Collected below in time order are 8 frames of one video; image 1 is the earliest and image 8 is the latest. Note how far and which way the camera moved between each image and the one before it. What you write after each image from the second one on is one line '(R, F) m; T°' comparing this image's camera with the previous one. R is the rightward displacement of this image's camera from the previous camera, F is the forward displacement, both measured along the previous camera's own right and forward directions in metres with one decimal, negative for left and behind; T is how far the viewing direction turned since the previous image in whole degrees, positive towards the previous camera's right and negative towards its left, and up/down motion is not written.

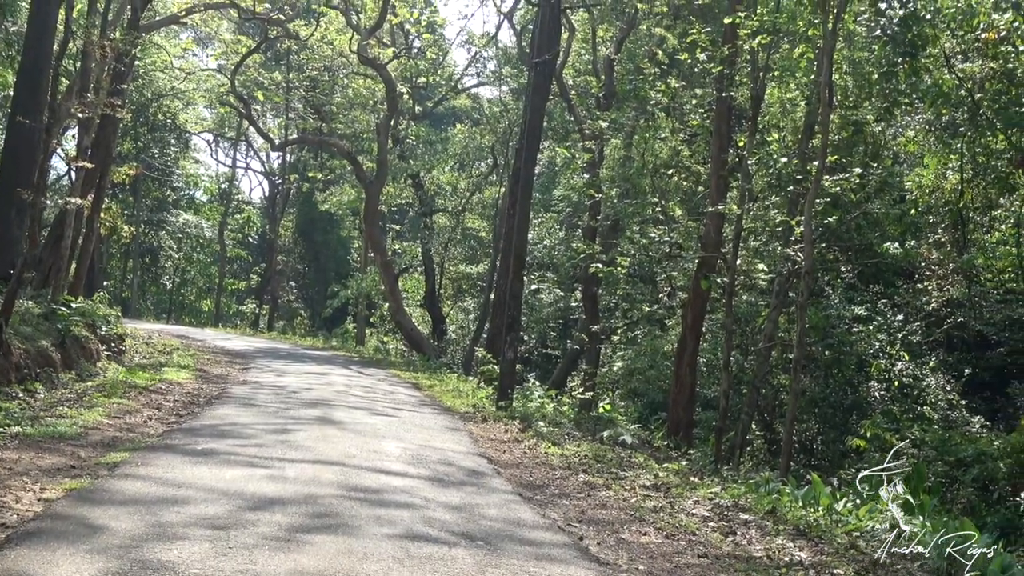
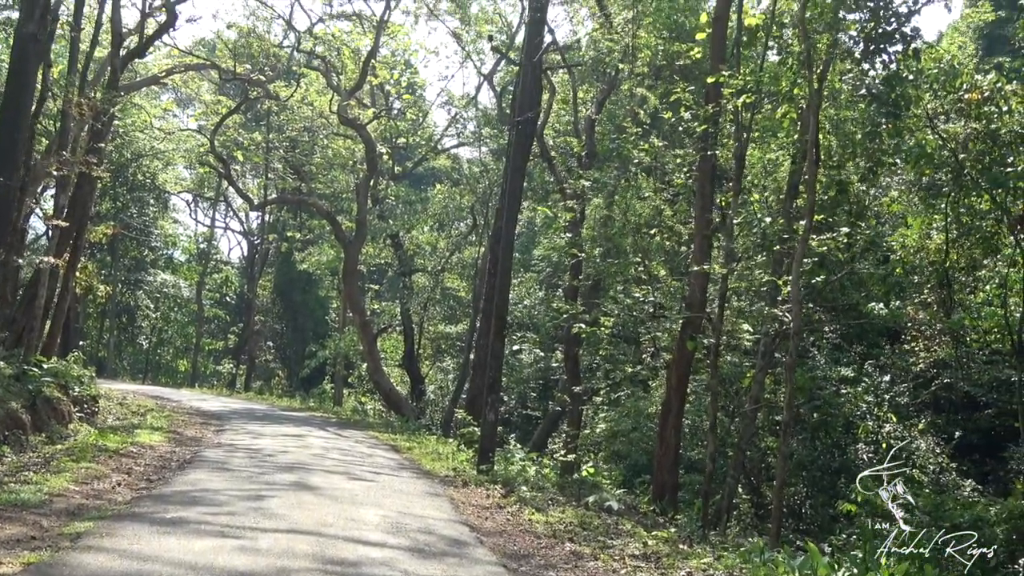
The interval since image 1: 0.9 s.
(0.0, +0.3) m; +1°
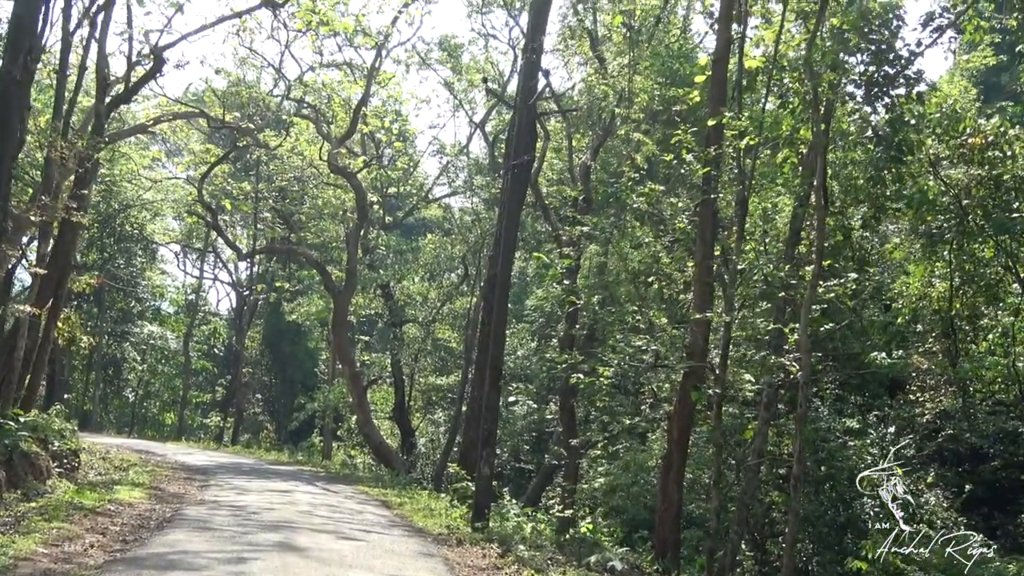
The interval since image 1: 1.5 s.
(-0.1, +0.6) m; 0°
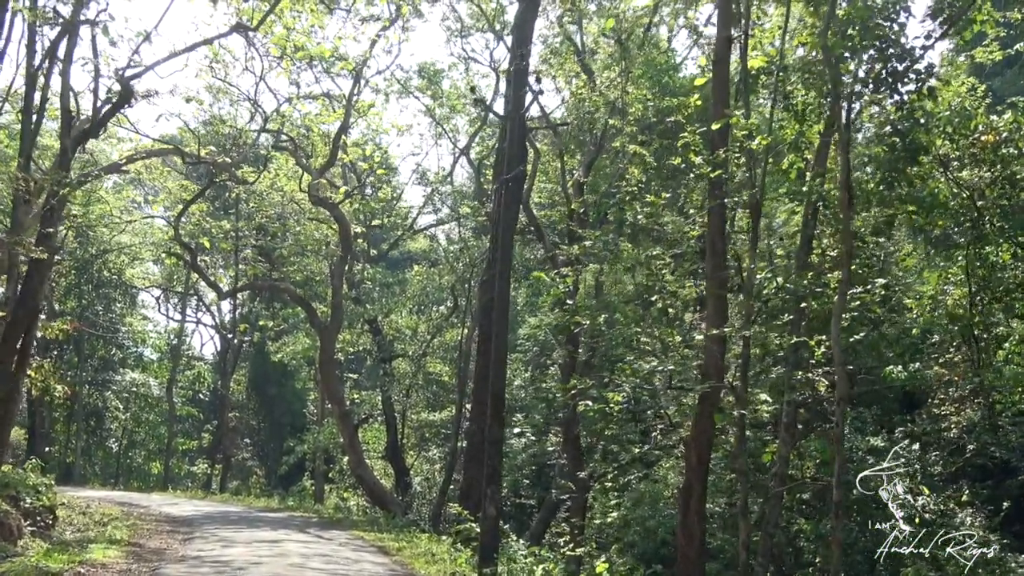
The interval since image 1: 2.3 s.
(-0.2, +1.2) m; +1°
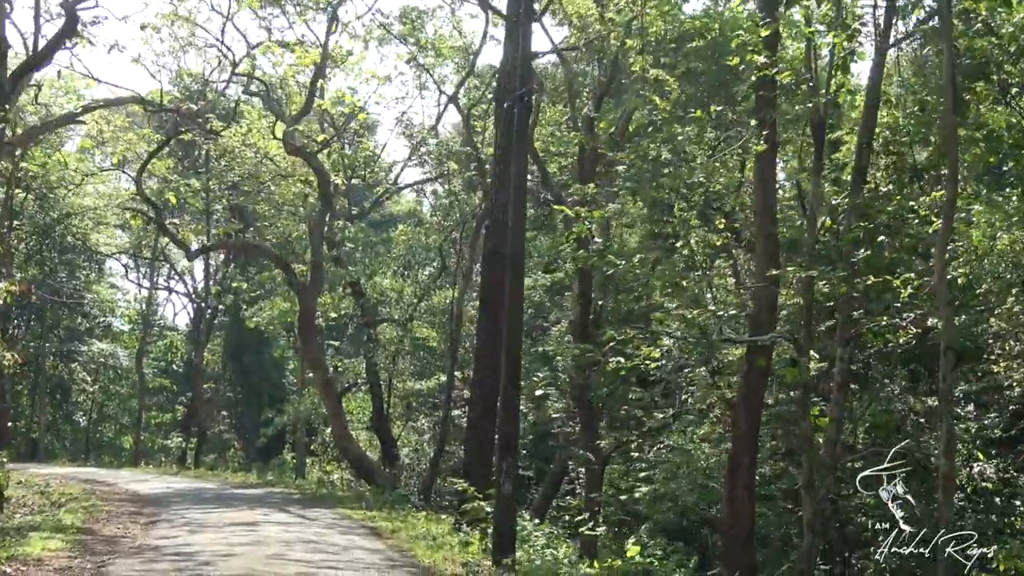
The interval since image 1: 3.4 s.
(-0.4, +2.4) m; +1°
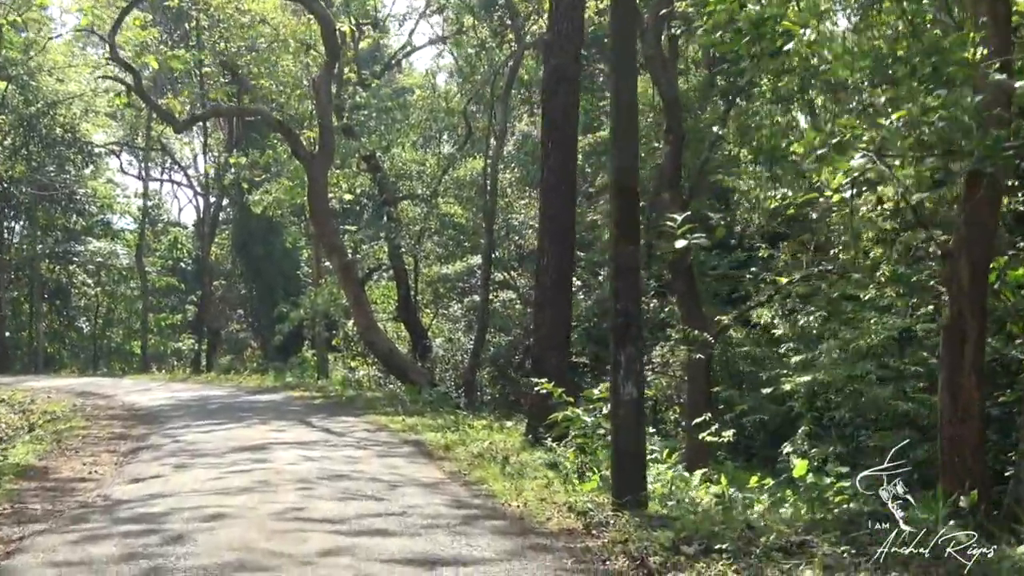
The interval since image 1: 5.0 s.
(-0.7, +4.1) m; -1°
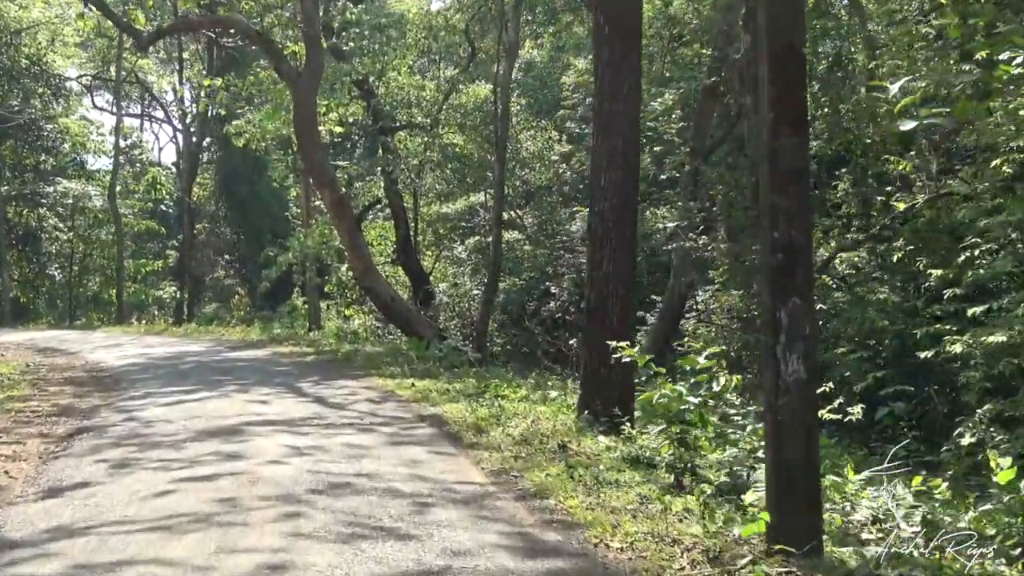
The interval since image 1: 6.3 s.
(-0.5, +2.9) m; 0°
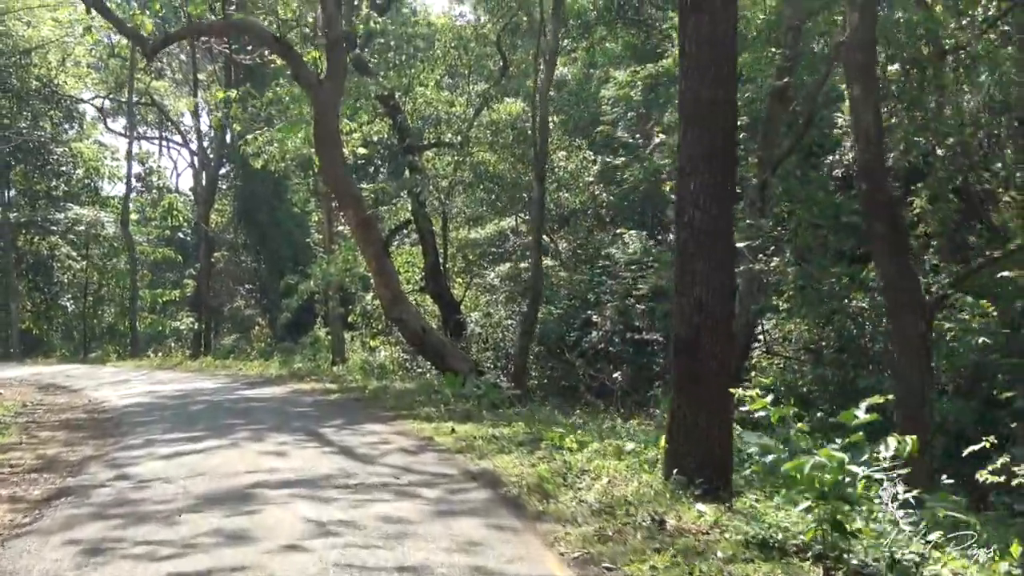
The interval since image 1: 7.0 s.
(-0.3, +1.8) m; -1°
